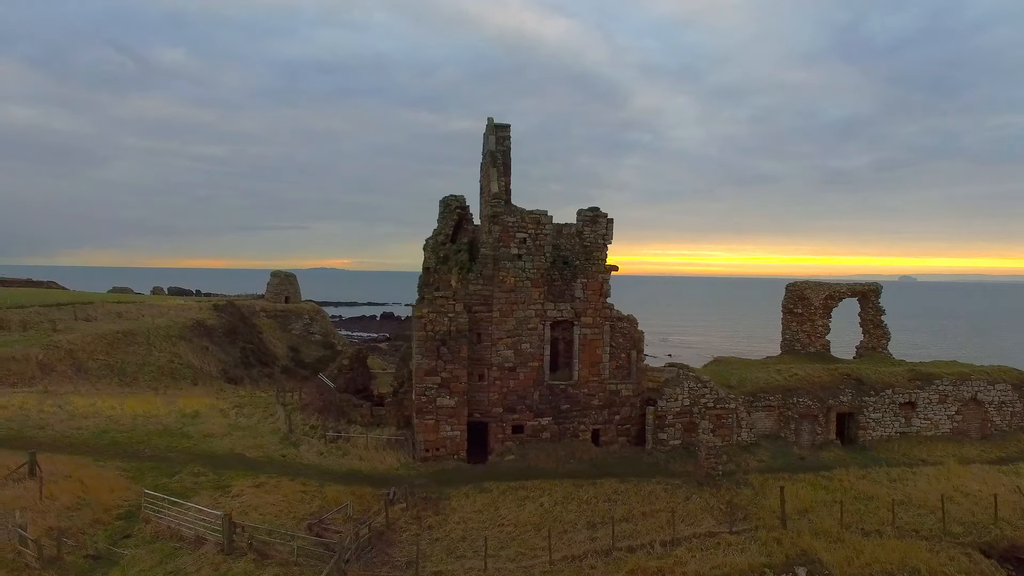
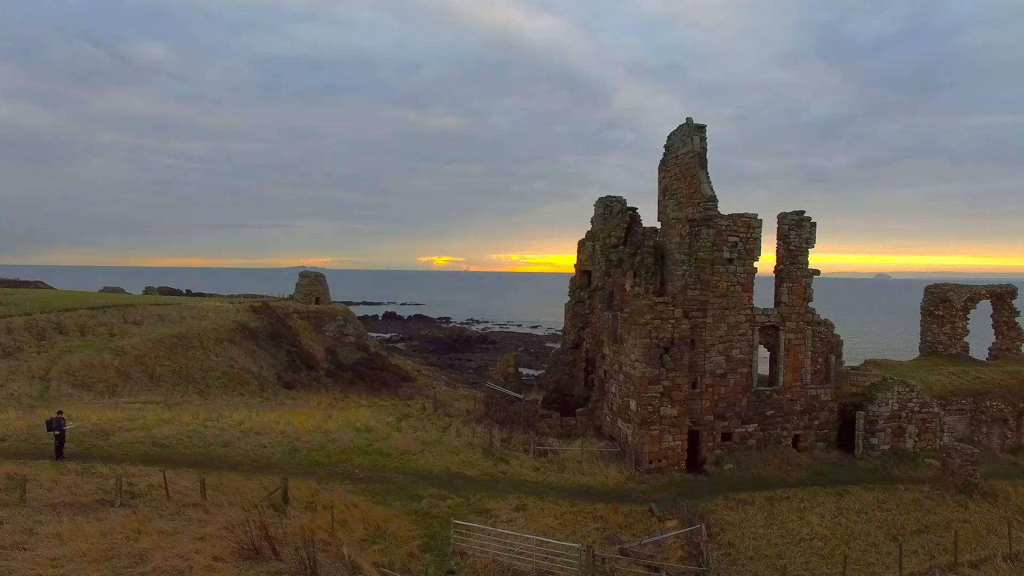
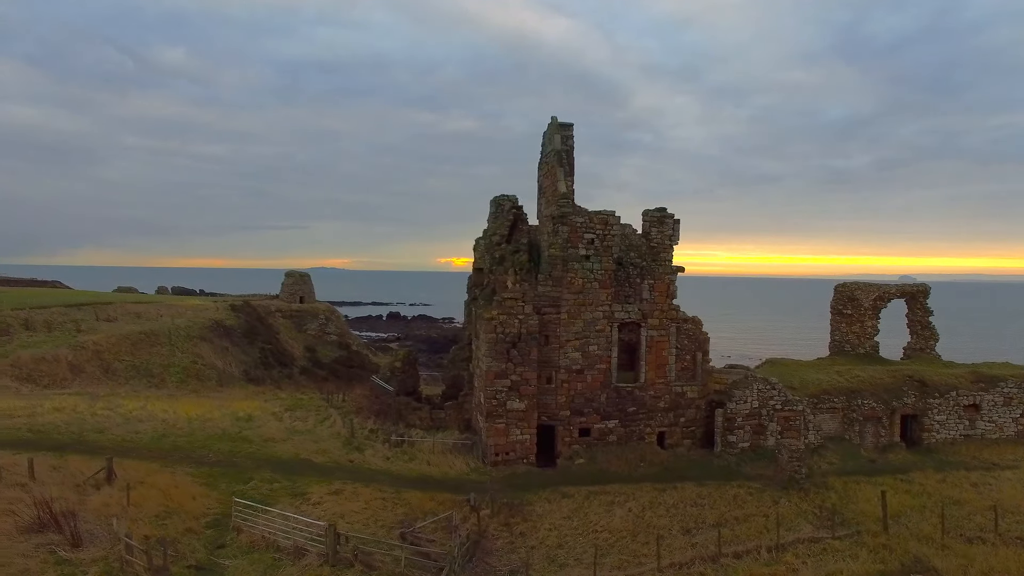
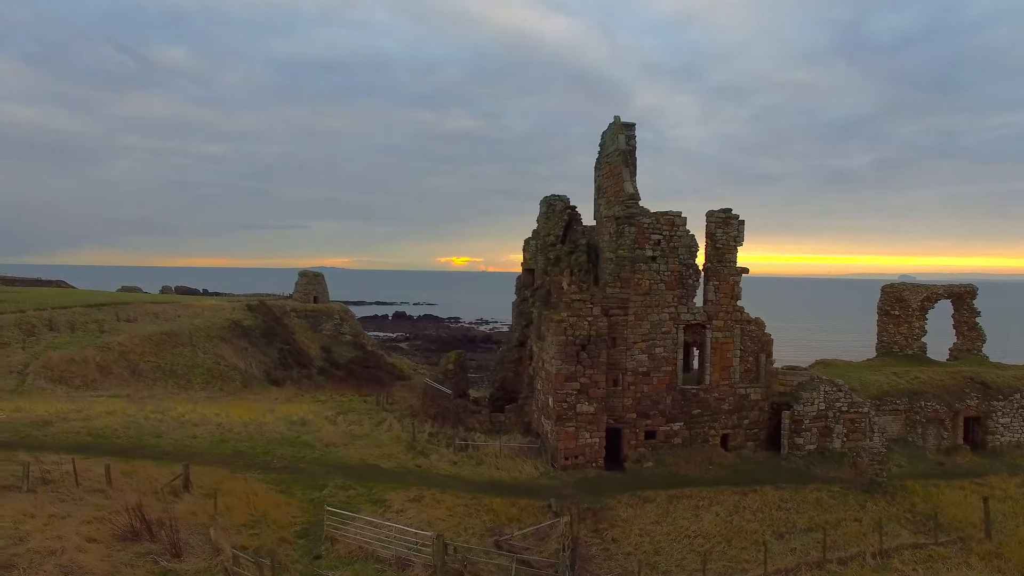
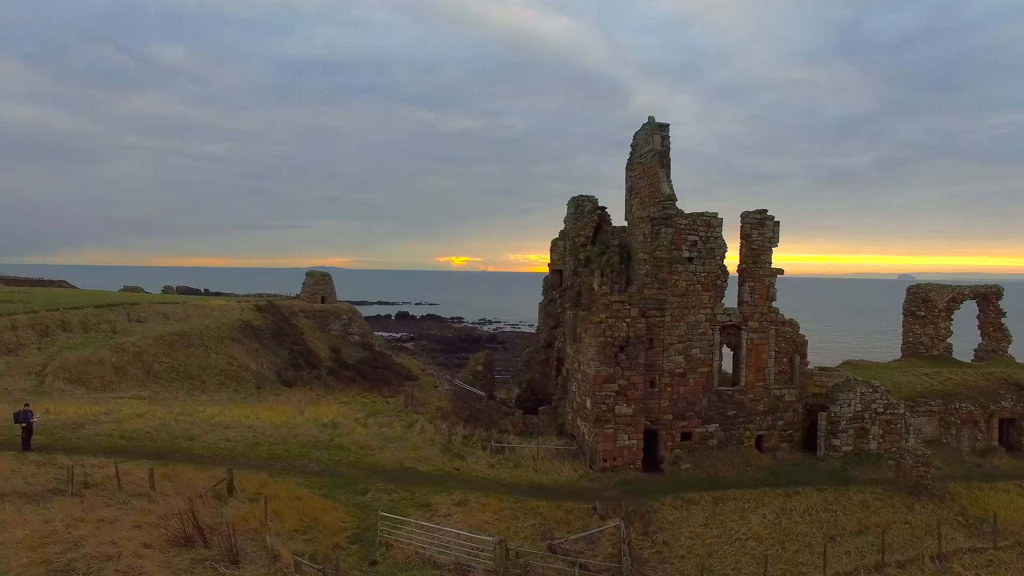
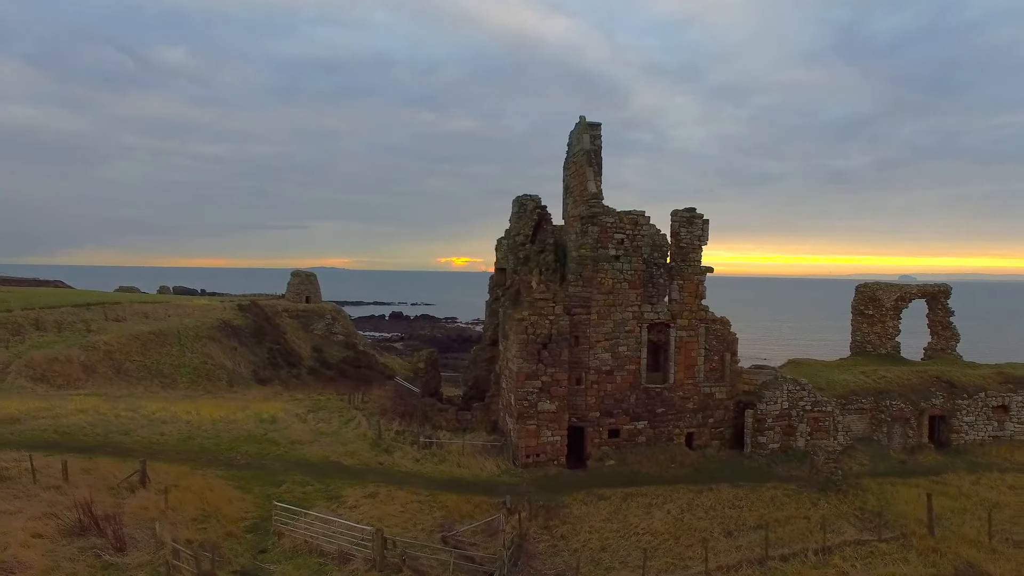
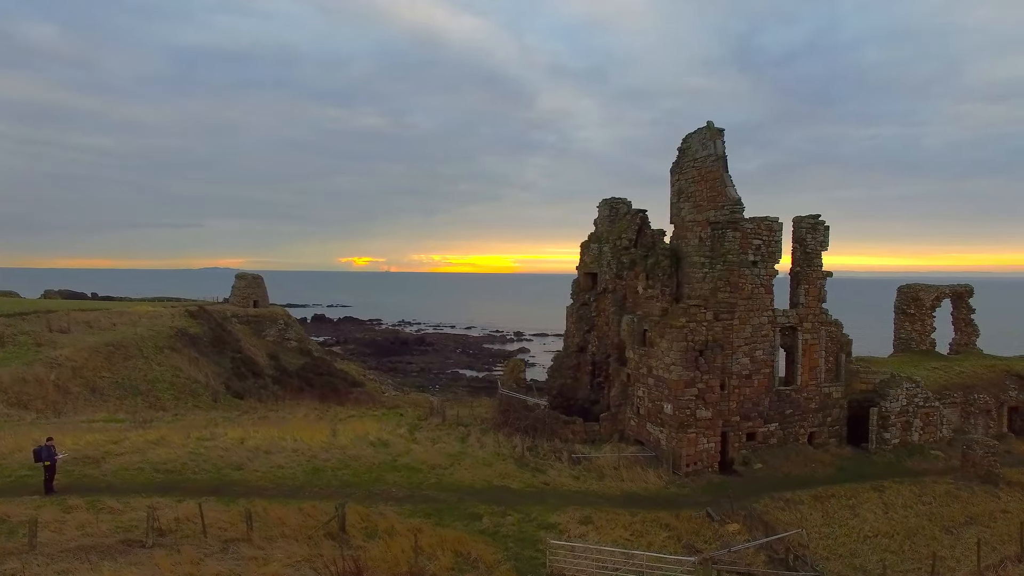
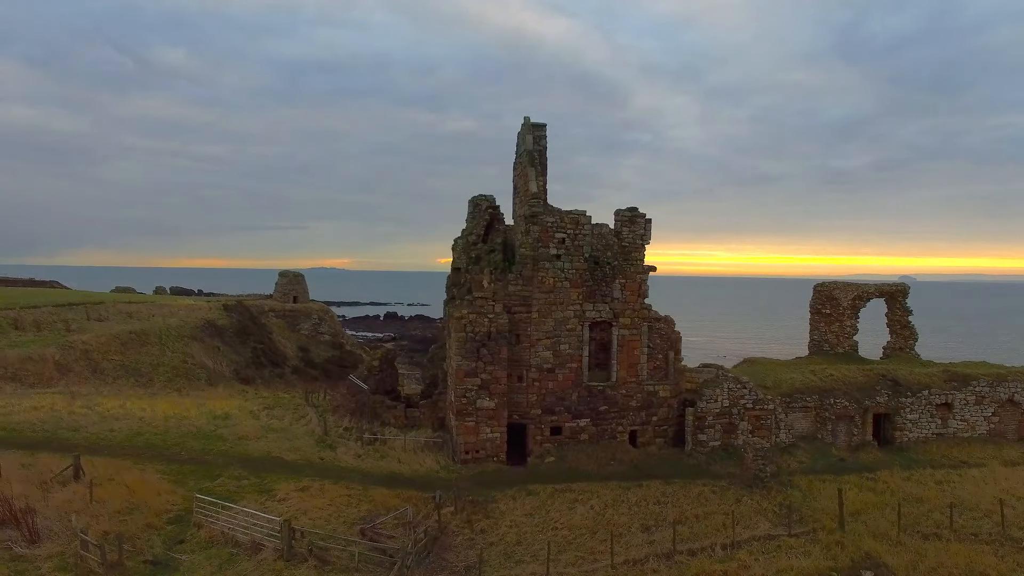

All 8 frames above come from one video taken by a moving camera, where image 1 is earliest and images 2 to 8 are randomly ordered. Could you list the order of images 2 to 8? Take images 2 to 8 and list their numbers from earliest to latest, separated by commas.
8, 3, 6, 4, 5, 2, 7
